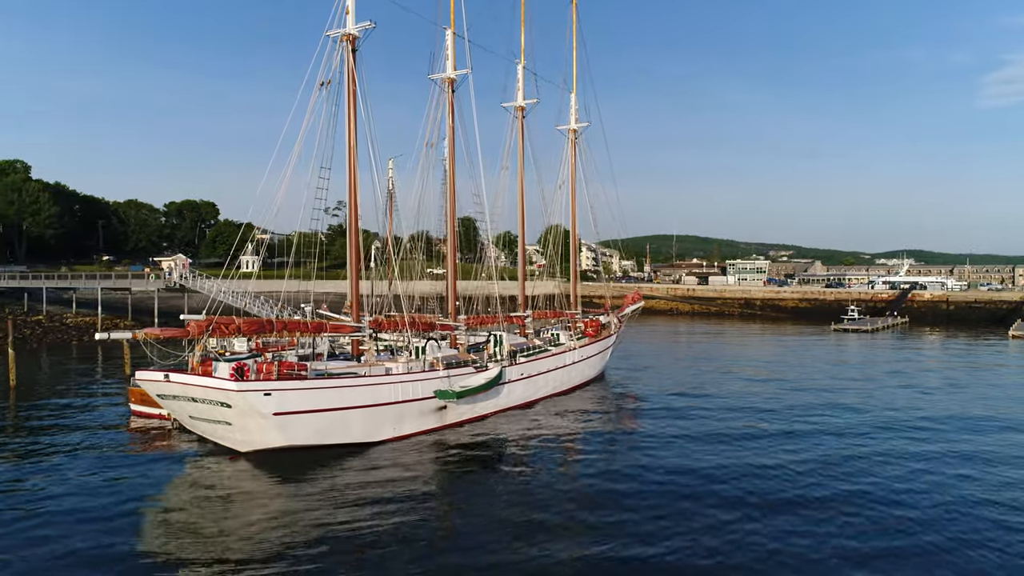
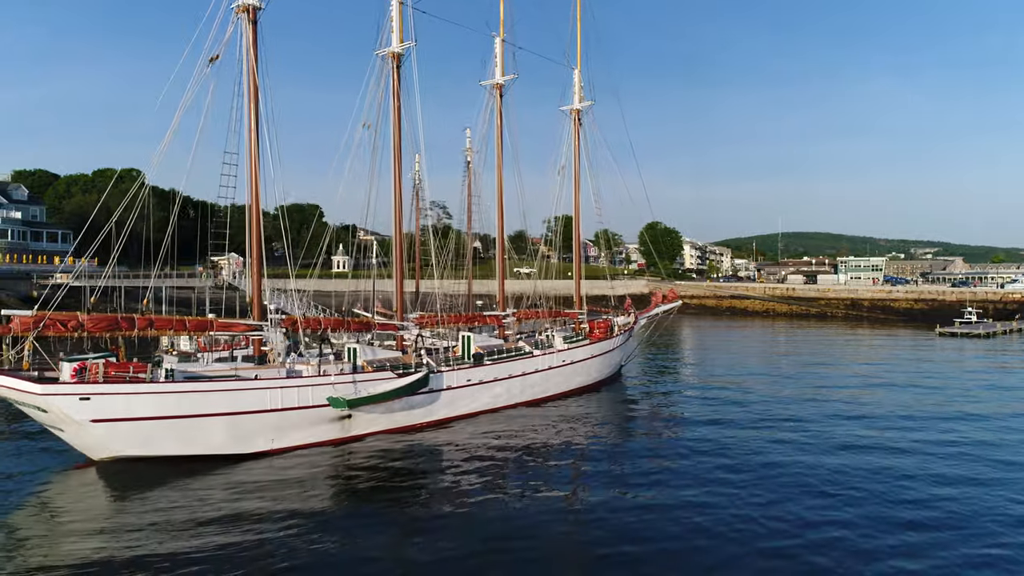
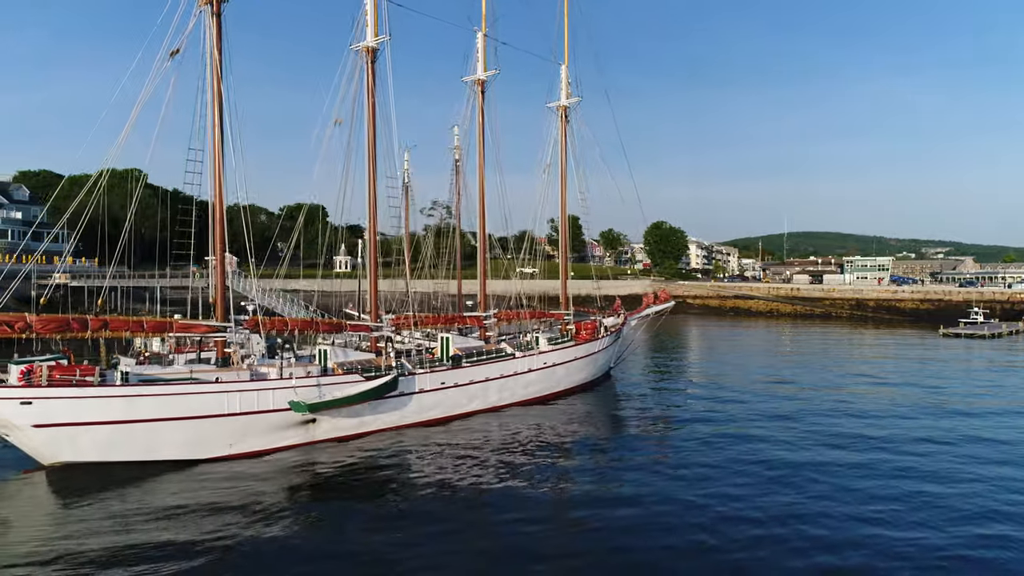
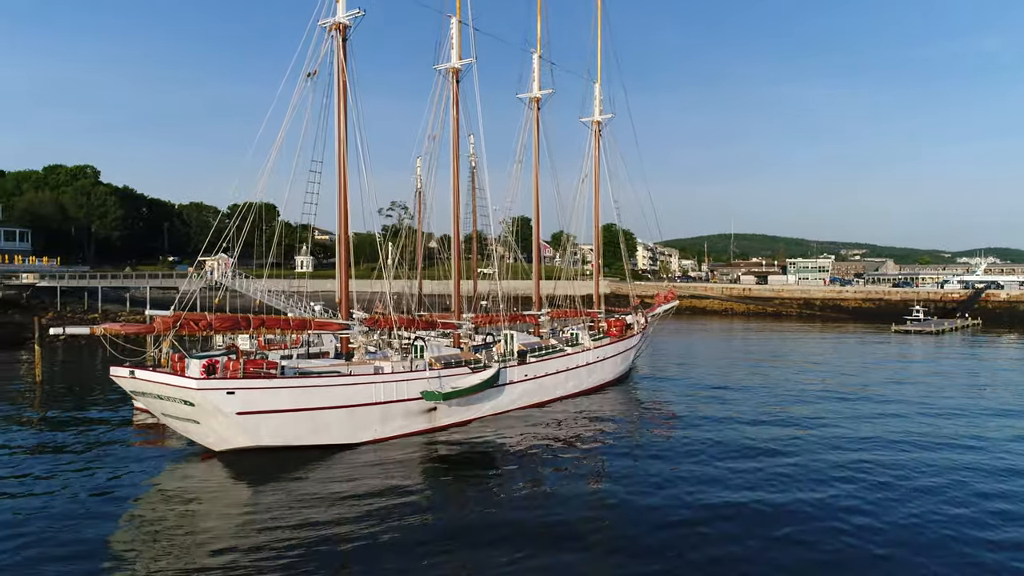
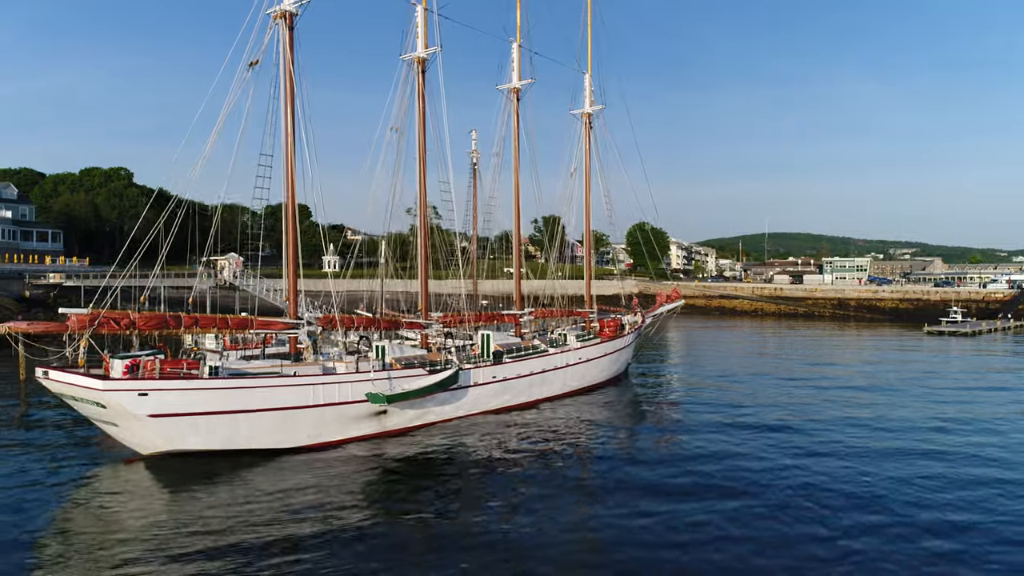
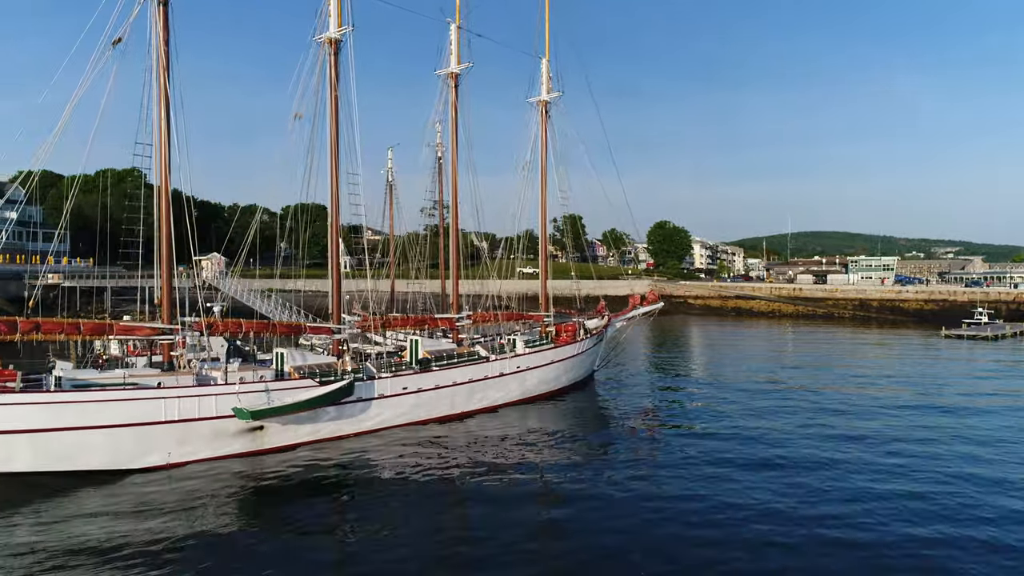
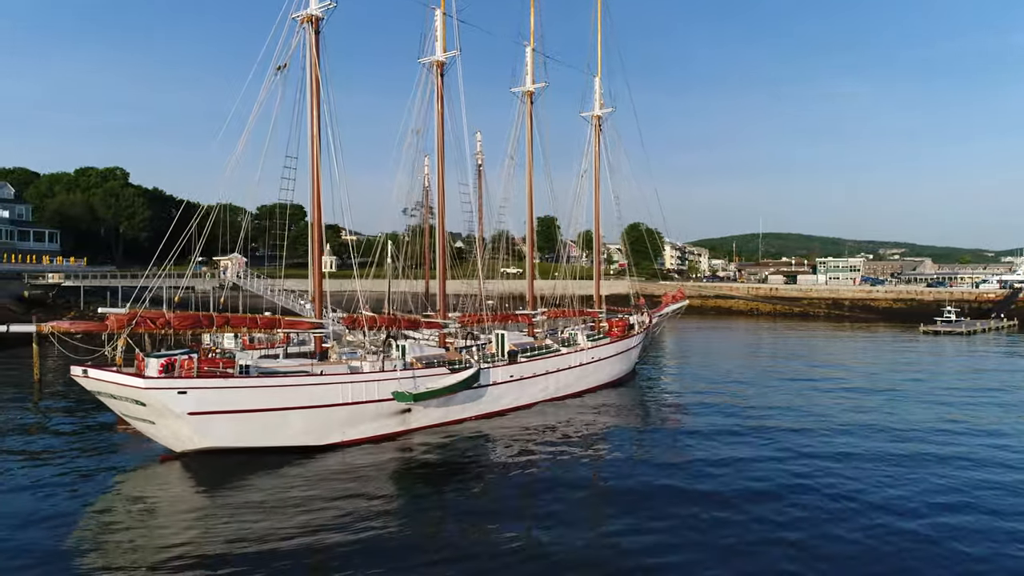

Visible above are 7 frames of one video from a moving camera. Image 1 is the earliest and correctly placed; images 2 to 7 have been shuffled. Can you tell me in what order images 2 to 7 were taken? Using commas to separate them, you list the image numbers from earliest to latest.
4, 7, 5, 2, 3, 6
